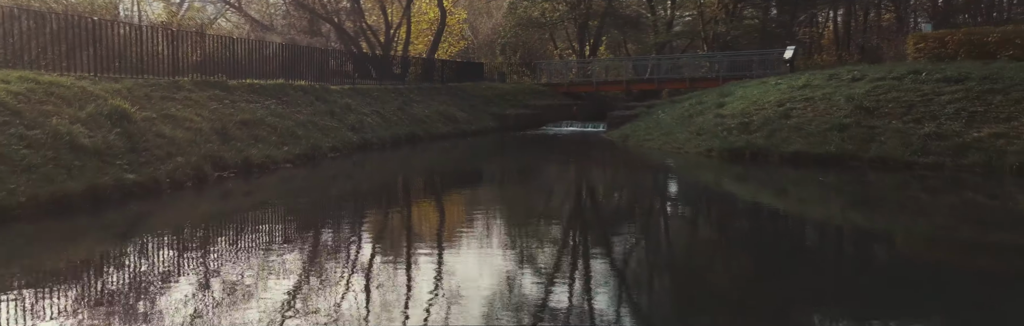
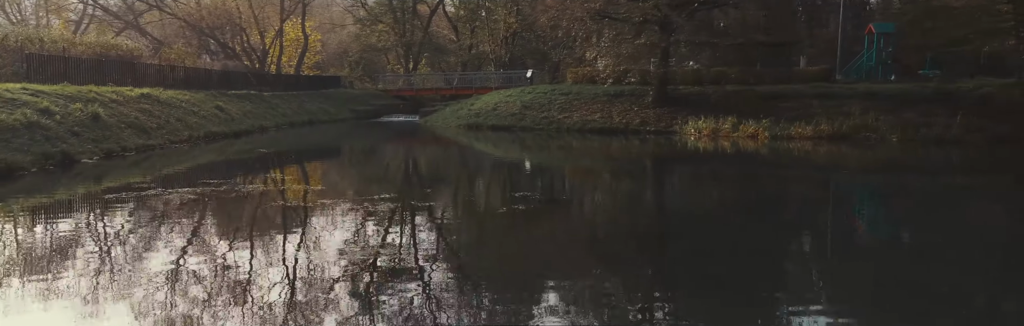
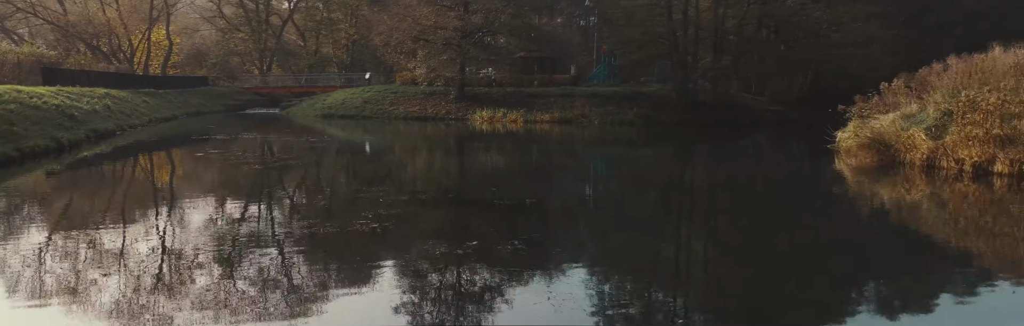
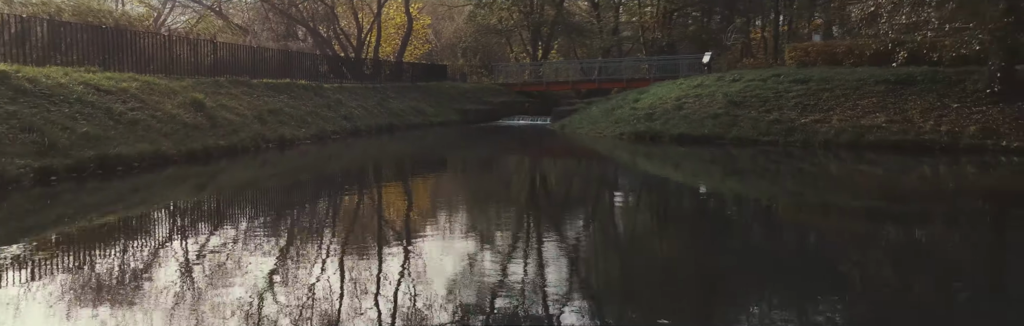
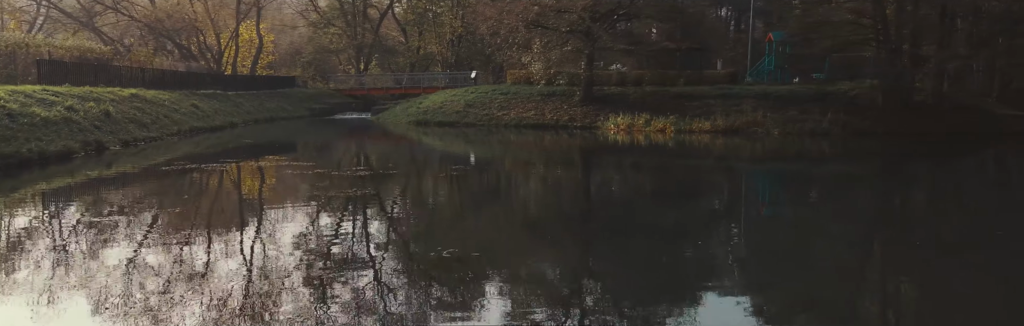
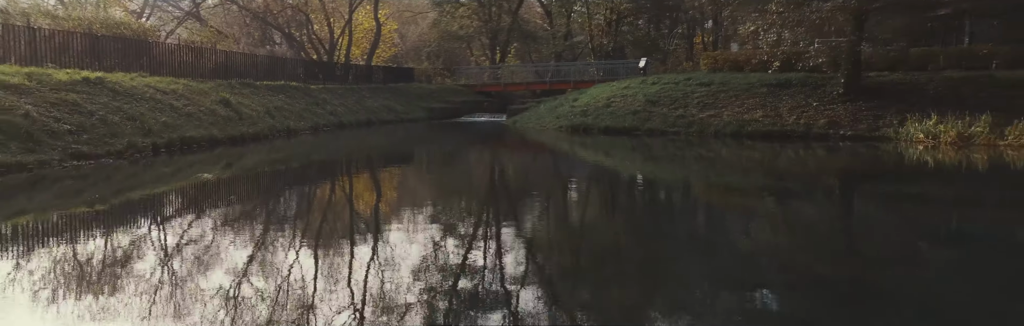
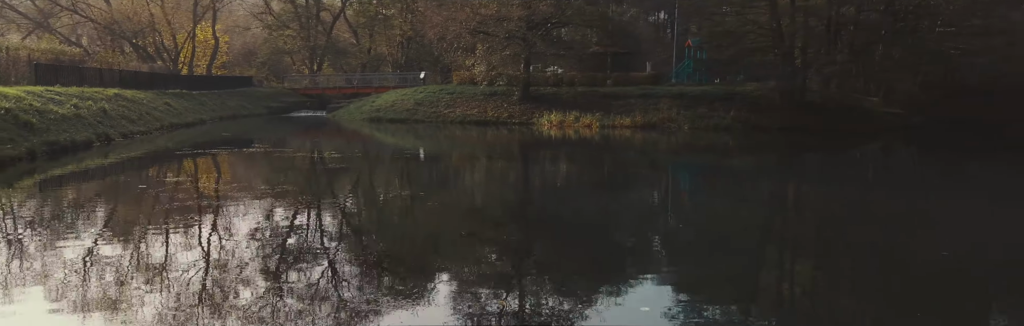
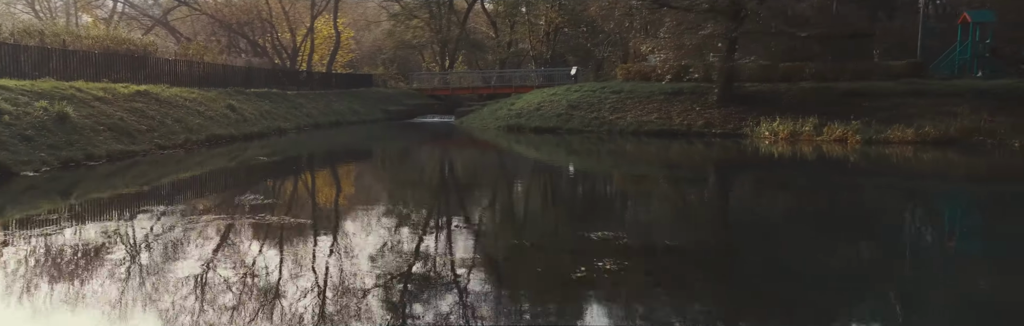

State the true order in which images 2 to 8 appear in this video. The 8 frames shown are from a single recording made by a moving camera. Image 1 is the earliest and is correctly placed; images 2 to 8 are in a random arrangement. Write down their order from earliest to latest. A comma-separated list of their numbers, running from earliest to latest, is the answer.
4, 6, 8, 2, 5, 7, 3
